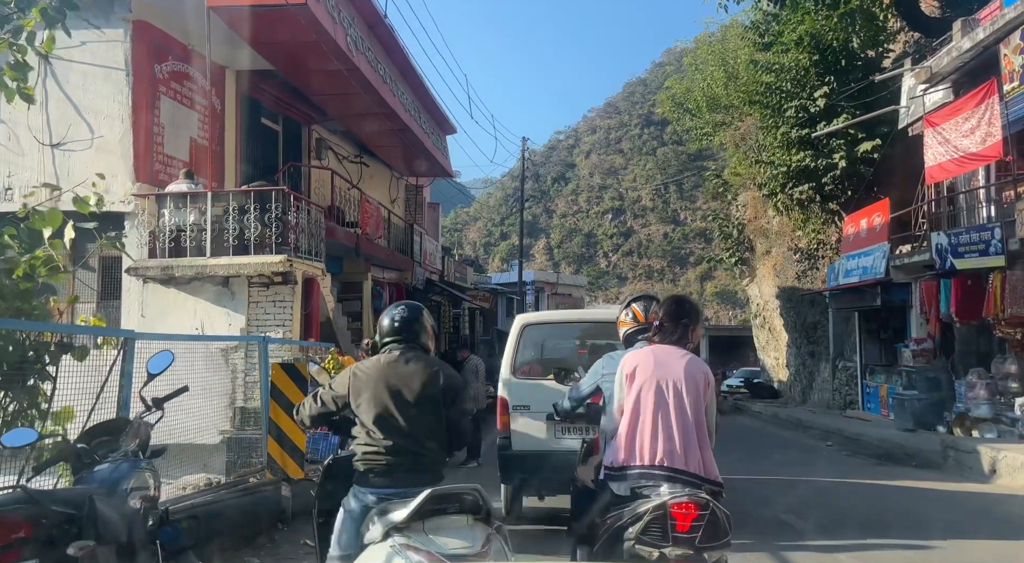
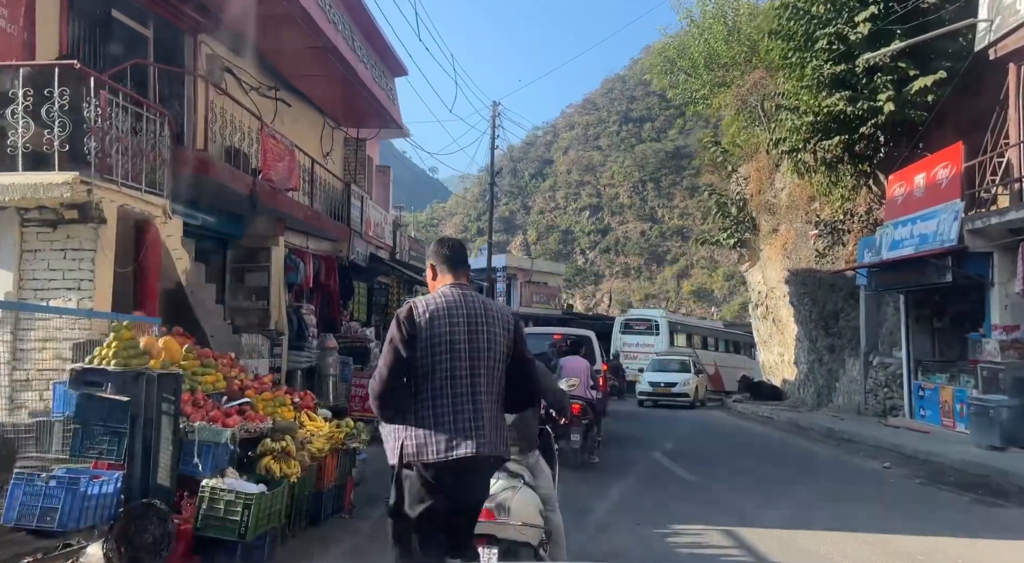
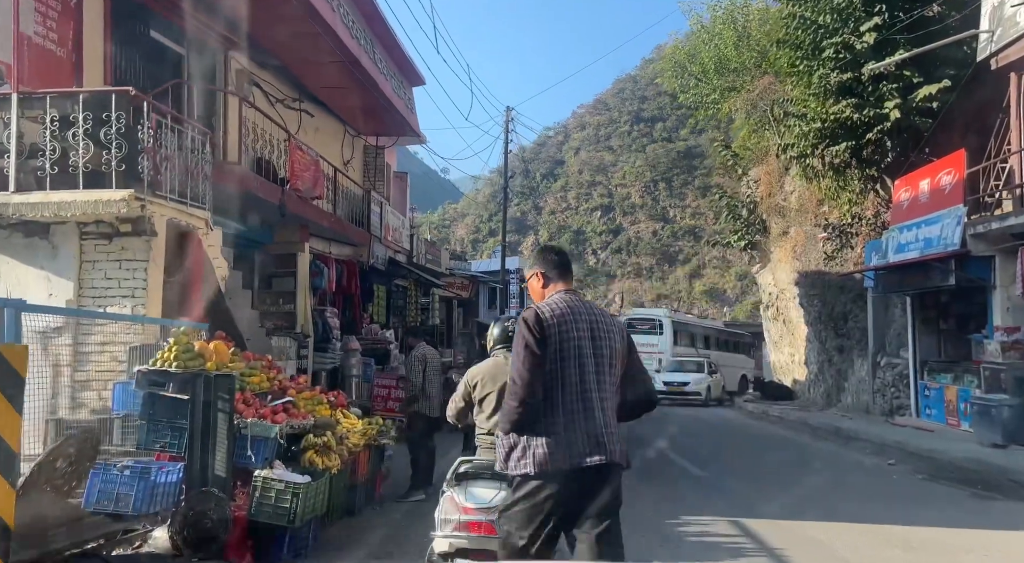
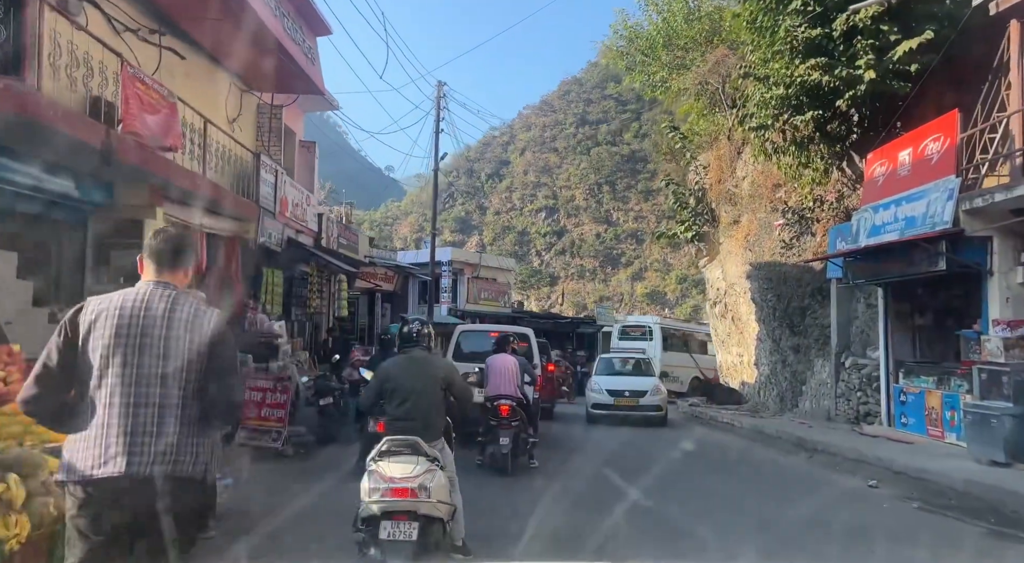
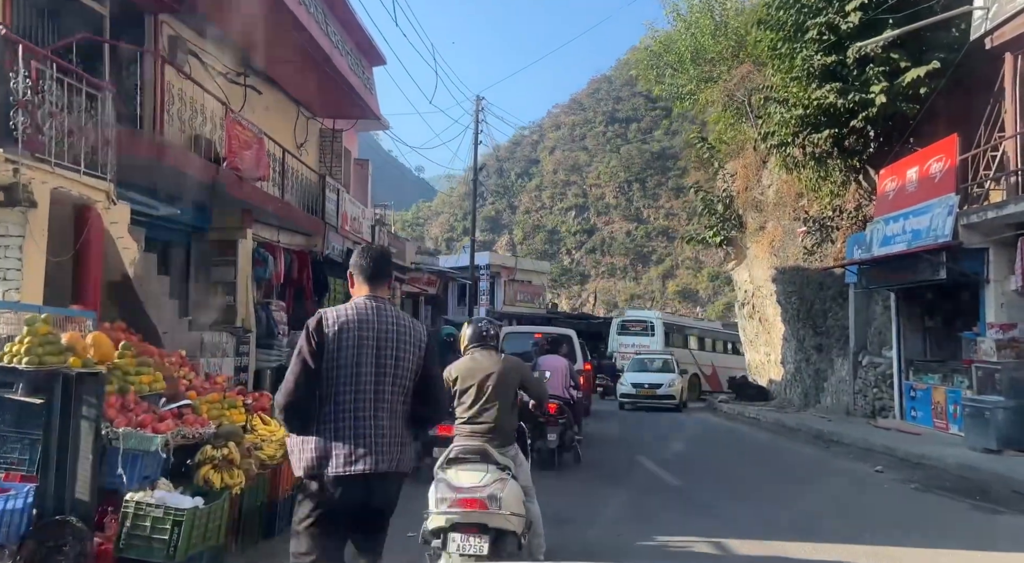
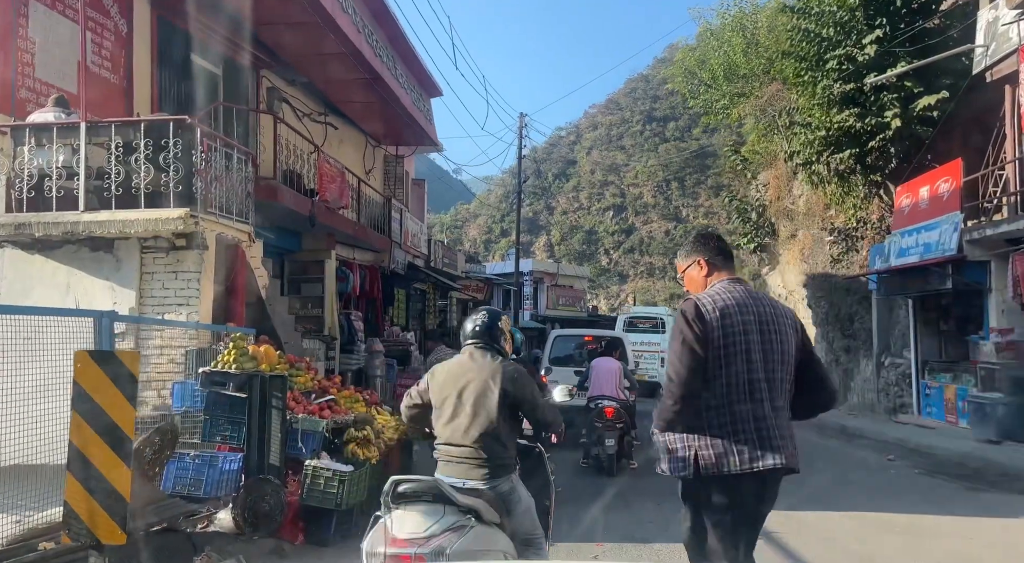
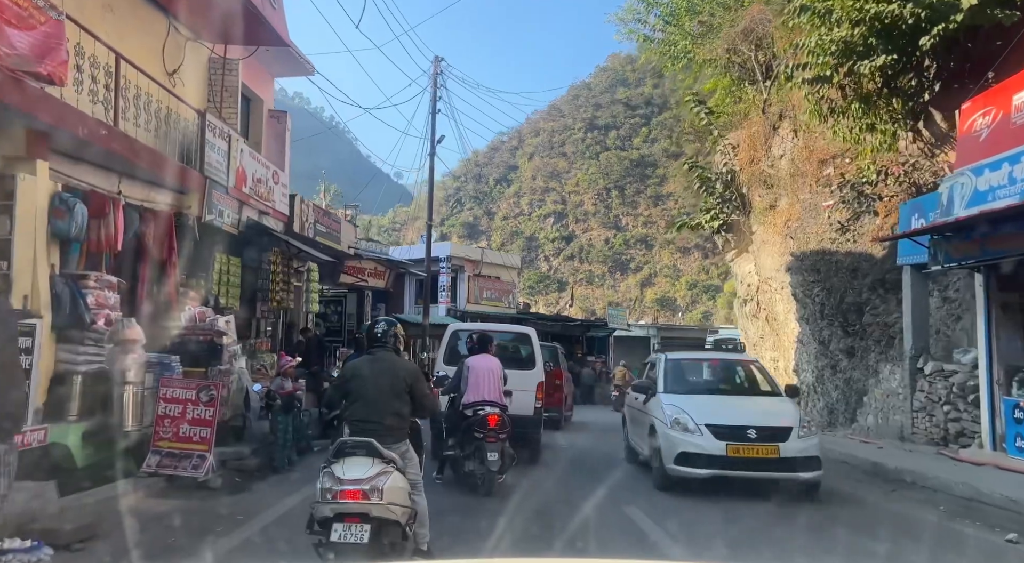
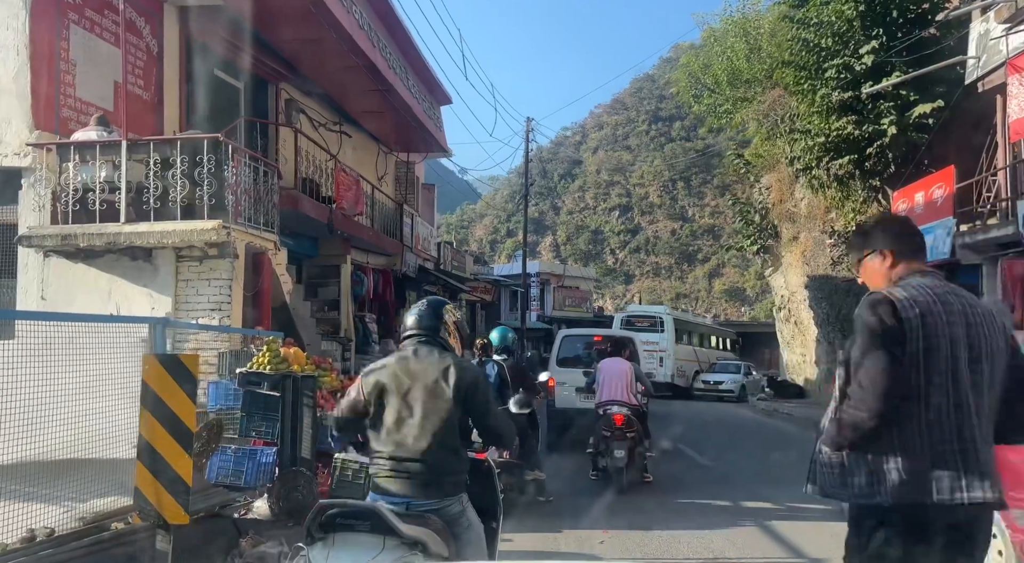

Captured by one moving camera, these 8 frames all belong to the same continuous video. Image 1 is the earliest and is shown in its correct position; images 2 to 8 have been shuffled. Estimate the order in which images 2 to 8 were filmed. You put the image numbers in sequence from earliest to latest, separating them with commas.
8, 6, 3, 2, 5, 4, 7
